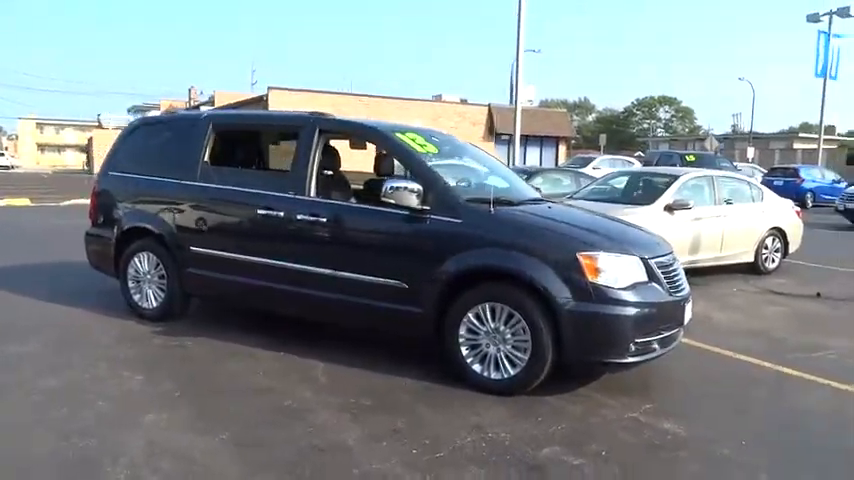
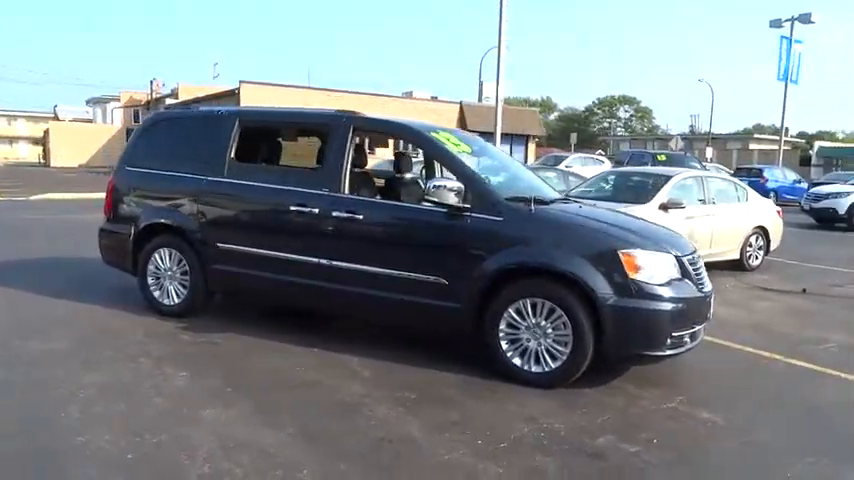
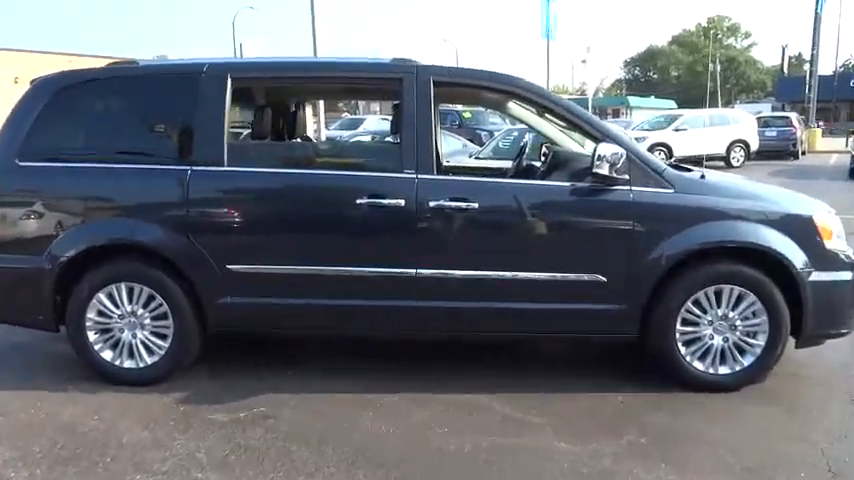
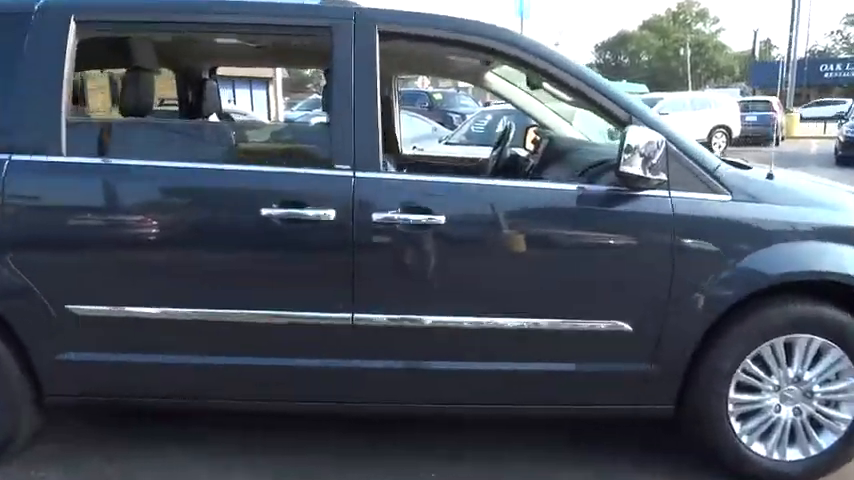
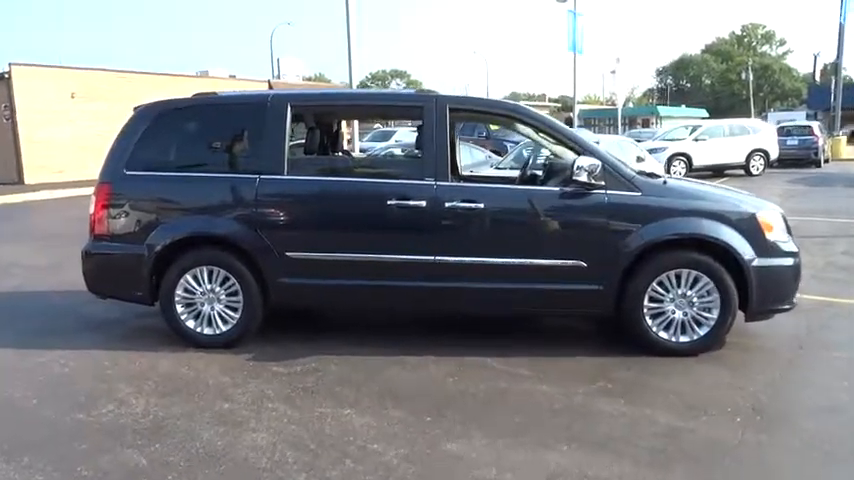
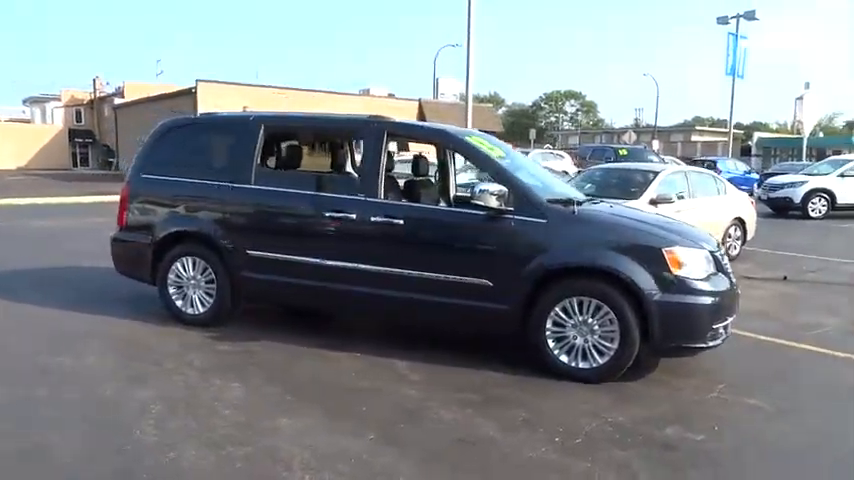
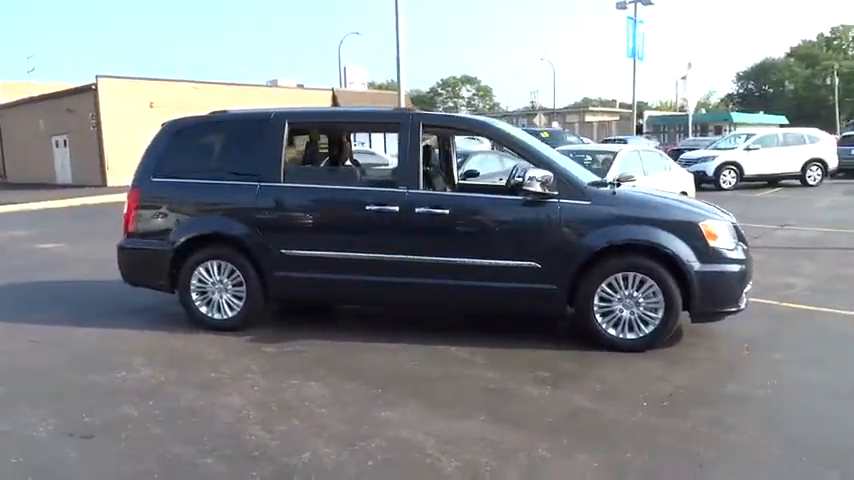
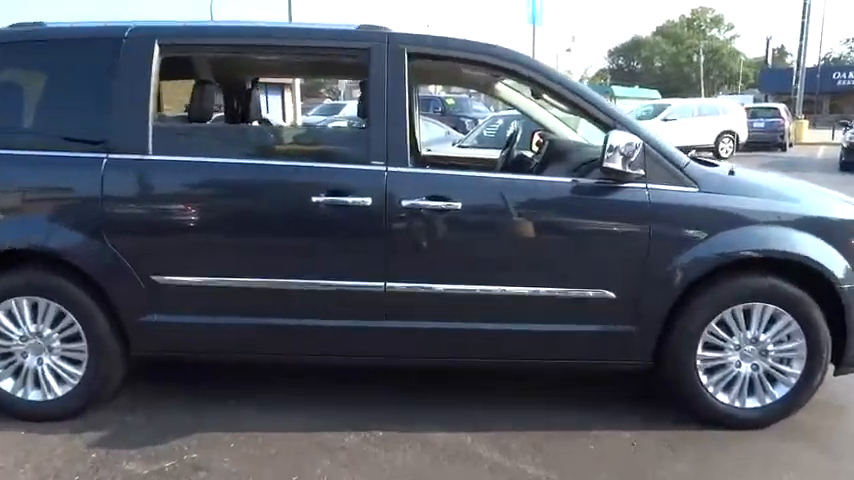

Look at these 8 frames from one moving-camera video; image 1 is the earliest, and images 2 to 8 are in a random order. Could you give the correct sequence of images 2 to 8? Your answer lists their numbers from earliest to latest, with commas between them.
2, 6, 7, 5, 3, 8, 4
